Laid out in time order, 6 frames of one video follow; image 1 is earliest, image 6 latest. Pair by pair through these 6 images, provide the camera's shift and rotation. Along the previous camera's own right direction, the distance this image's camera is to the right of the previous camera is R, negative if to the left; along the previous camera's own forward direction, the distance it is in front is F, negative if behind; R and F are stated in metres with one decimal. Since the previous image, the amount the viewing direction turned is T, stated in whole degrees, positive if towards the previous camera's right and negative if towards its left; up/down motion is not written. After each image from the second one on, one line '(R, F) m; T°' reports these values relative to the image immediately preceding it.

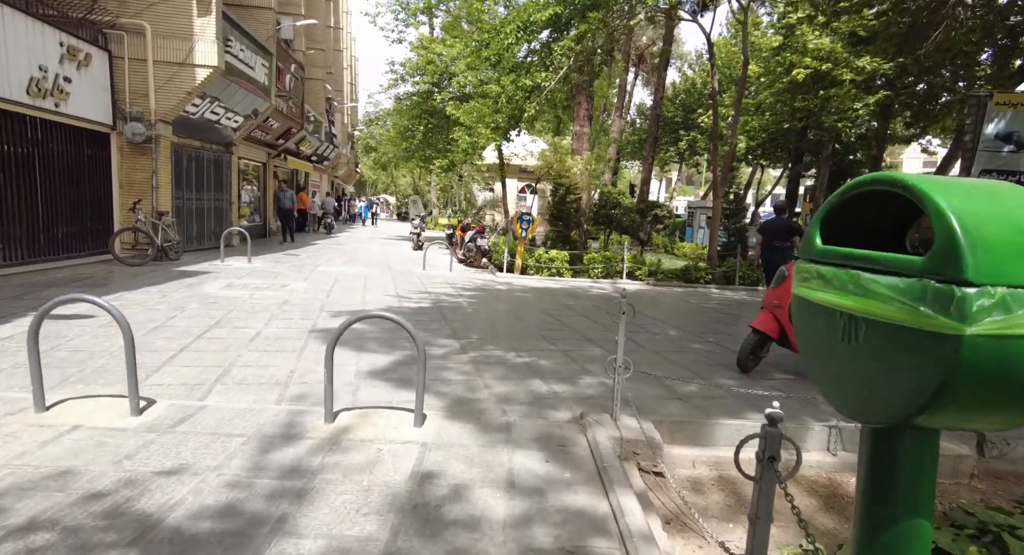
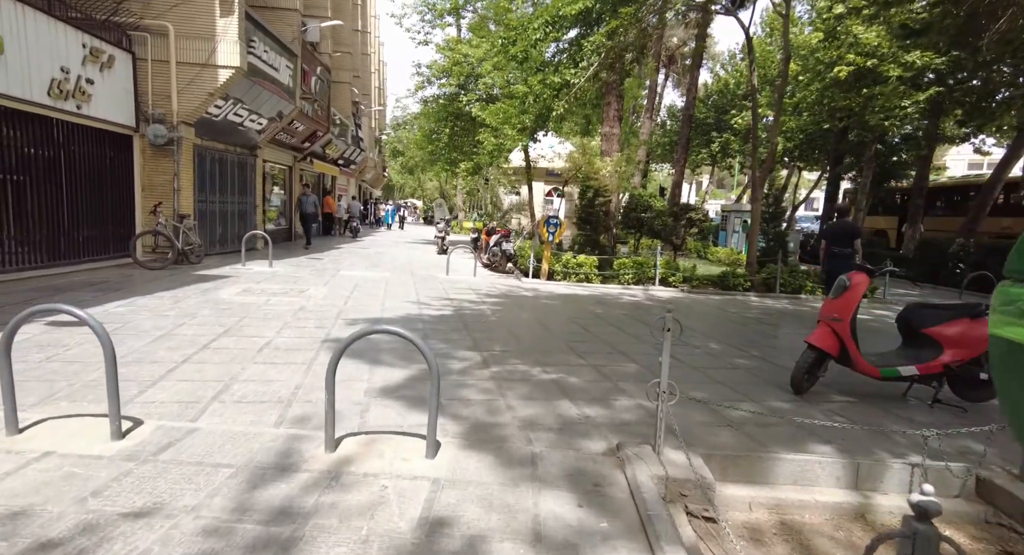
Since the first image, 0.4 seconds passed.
(0.0, +0.5) m; -3°
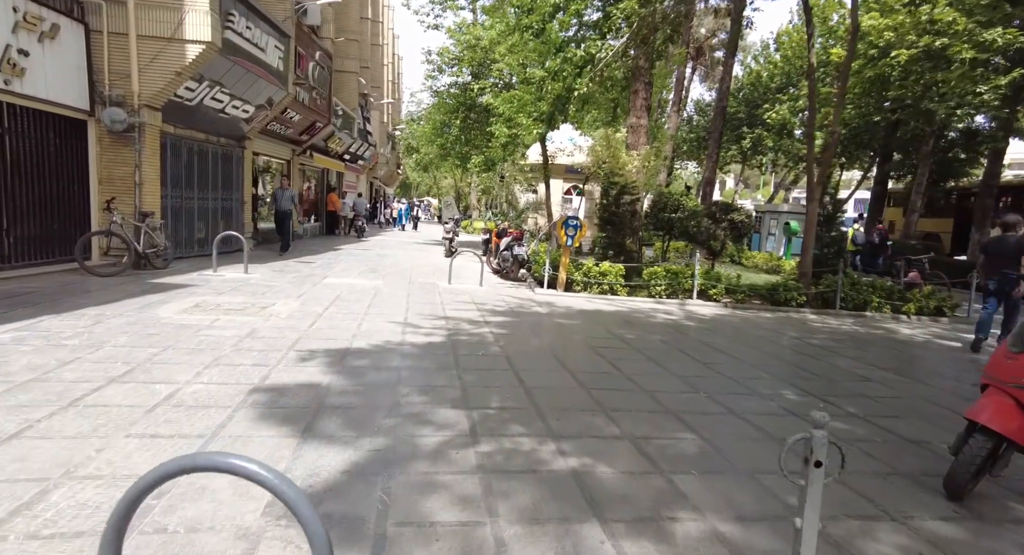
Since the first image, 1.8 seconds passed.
(+0.1, +1.7) m; -2°
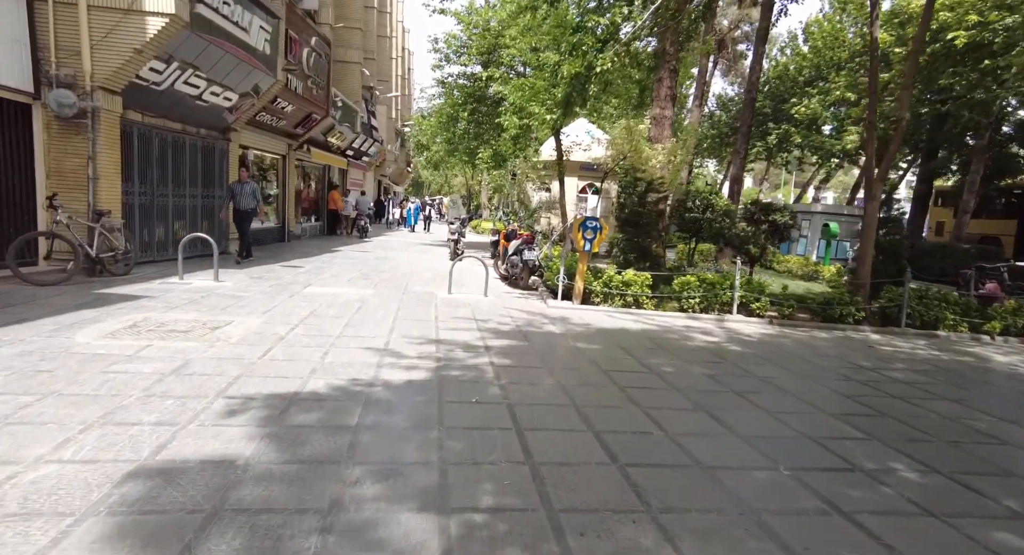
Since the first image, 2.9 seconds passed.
(+0.1, +1.4) m; -1°
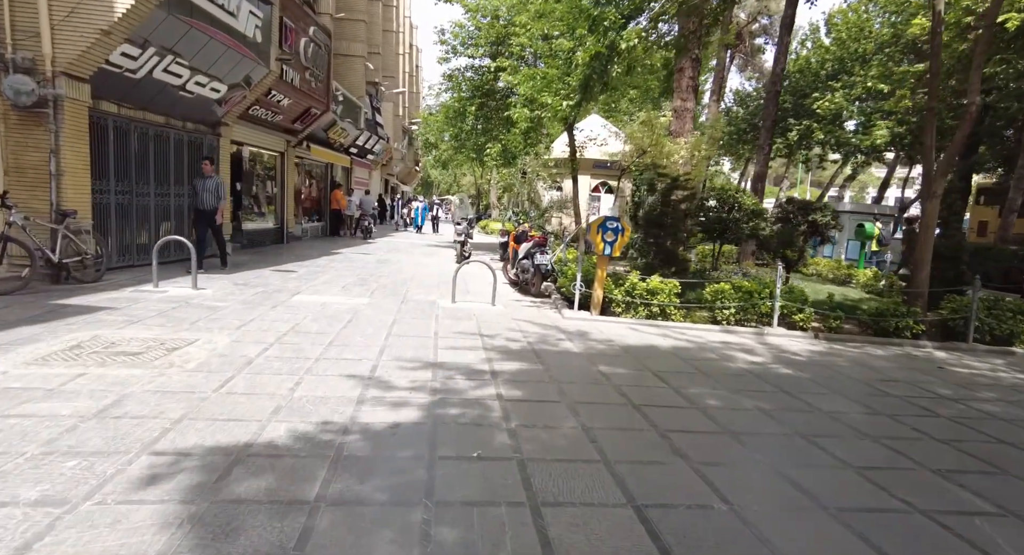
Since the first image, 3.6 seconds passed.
(0.0, +1.0) m; -1°
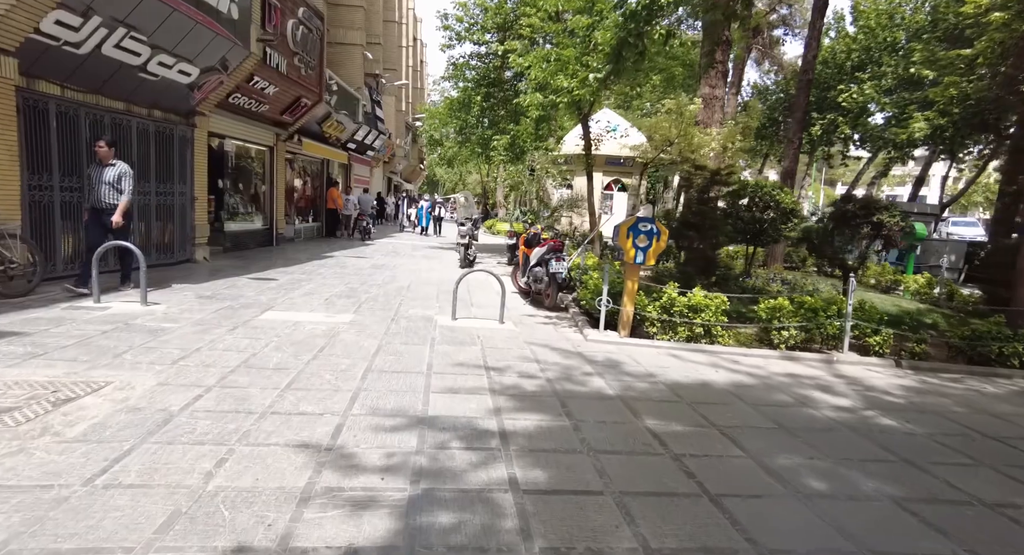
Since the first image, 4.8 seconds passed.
(-0.1, +1.4) m; -1°
